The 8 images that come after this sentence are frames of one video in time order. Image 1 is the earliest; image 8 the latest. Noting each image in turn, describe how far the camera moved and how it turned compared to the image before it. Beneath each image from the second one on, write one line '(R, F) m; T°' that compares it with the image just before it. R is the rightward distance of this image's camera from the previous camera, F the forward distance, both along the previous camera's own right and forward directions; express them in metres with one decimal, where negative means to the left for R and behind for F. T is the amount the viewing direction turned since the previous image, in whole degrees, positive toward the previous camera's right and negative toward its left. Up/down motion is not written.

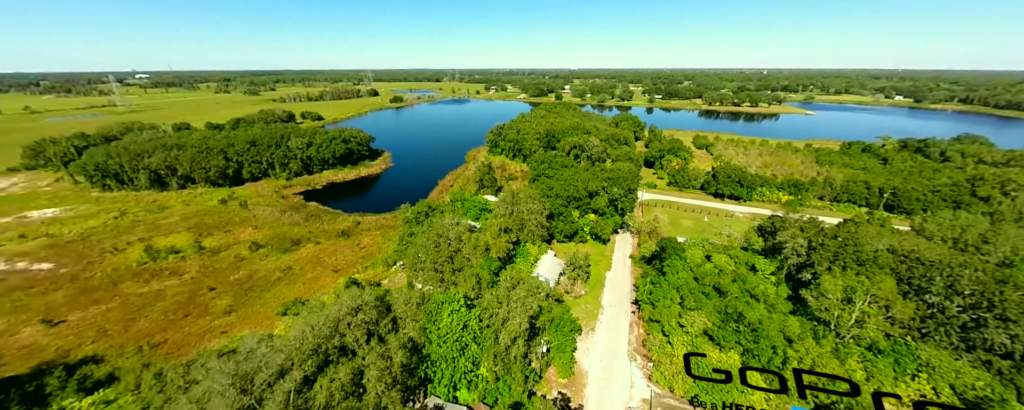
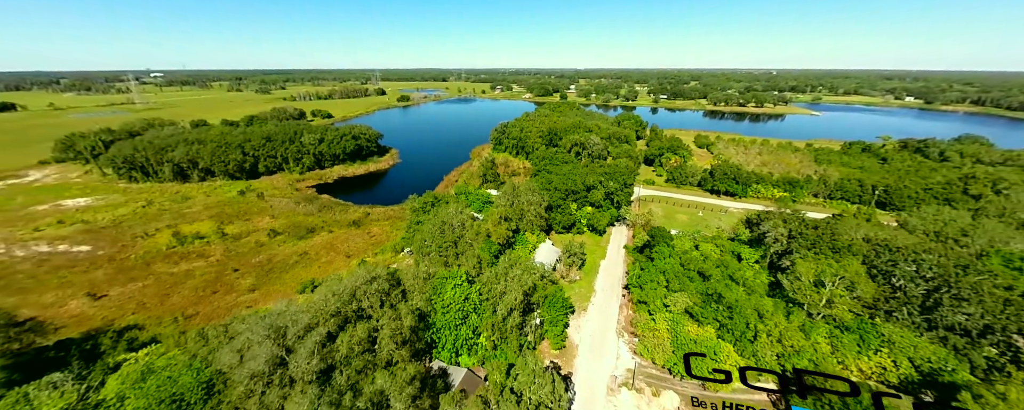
(+0.4, -1.7) m; -1°
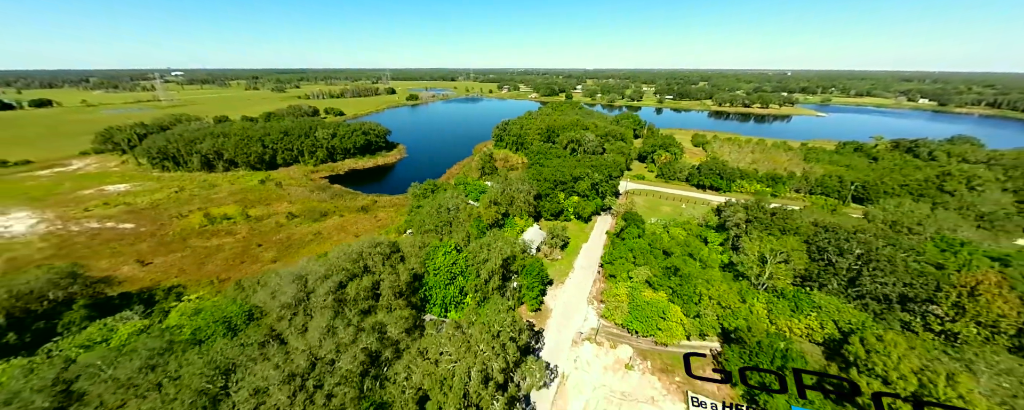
(+1.8, -3.1) m; -1°
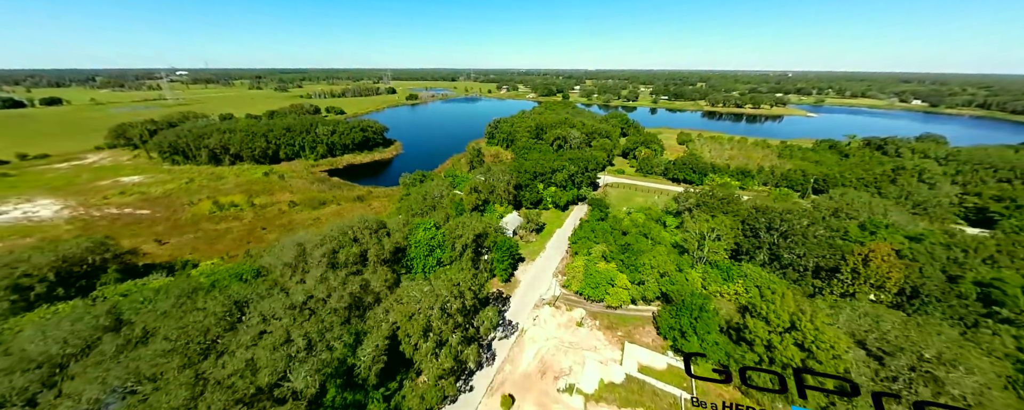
(+2.4, -3.1) m; 0°
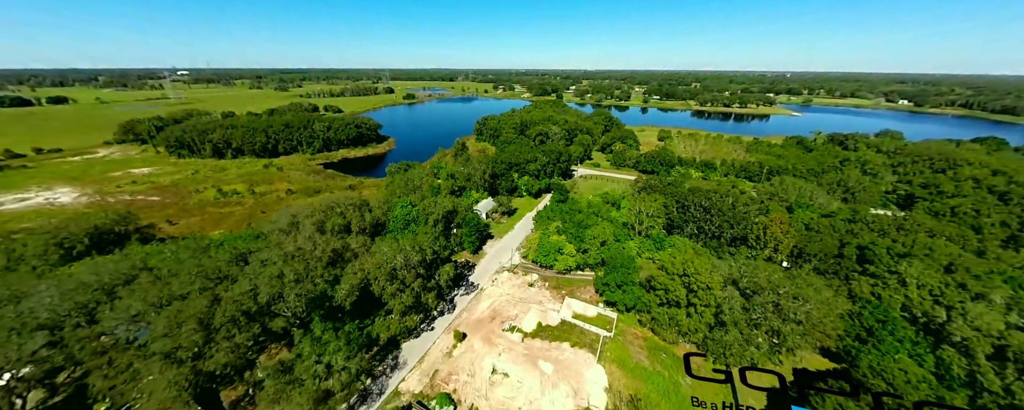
(+3.3, -3.8) m; 0°
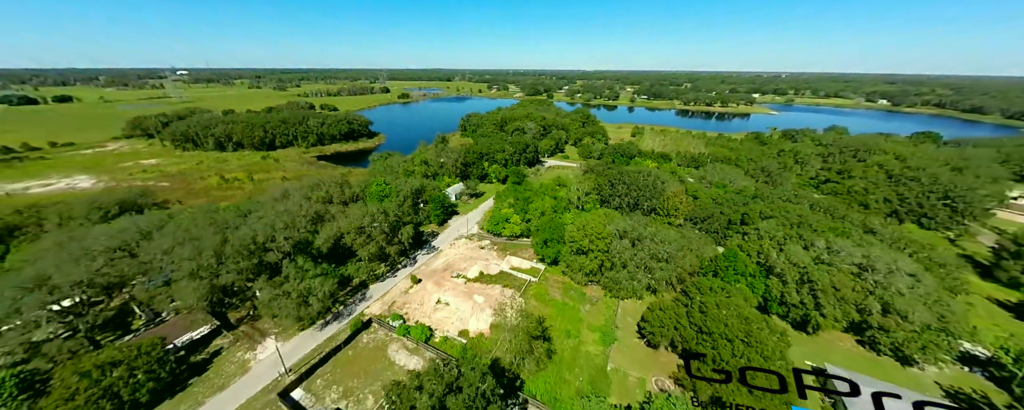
(+4.6, -5.4) m; 0°
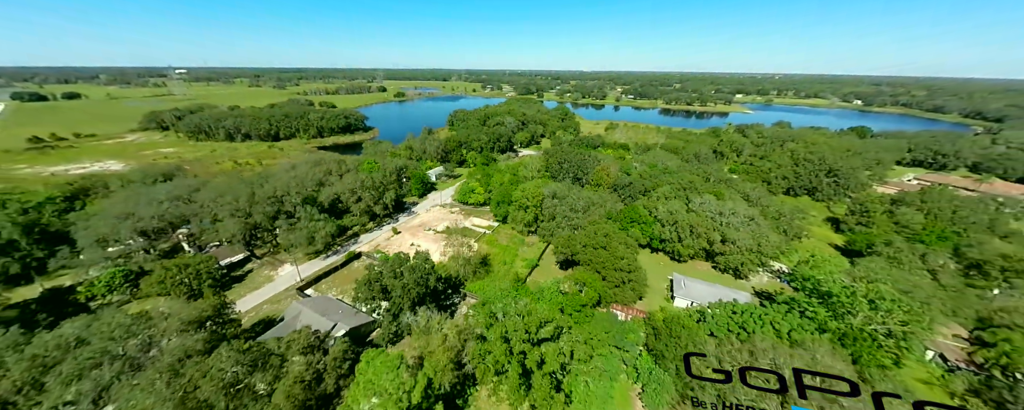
(+4.4, -7.6) m; 0°
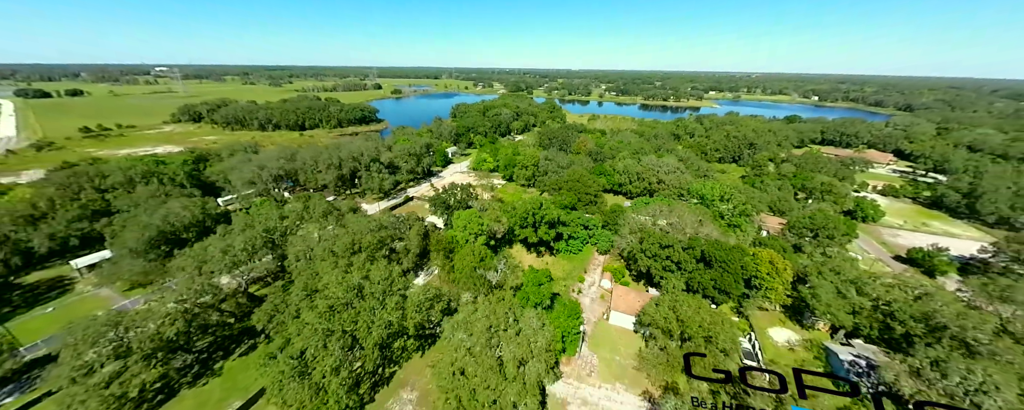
(-2.5, -12.8) m; +2°
